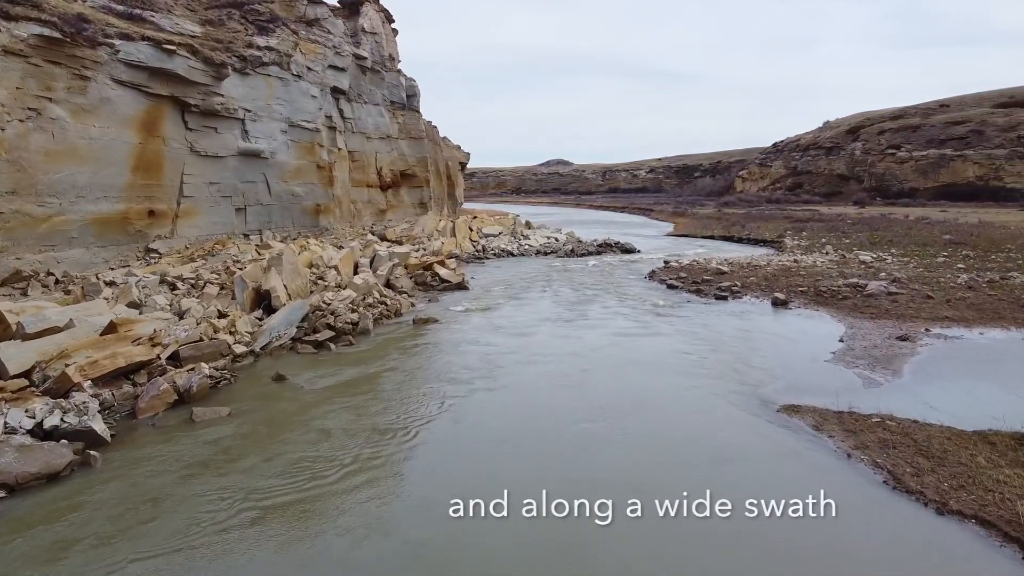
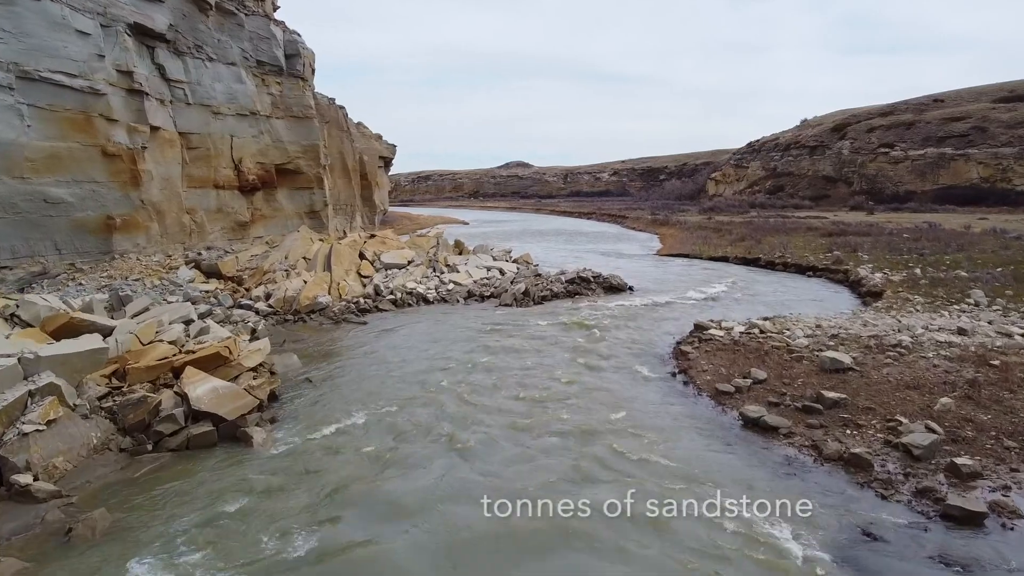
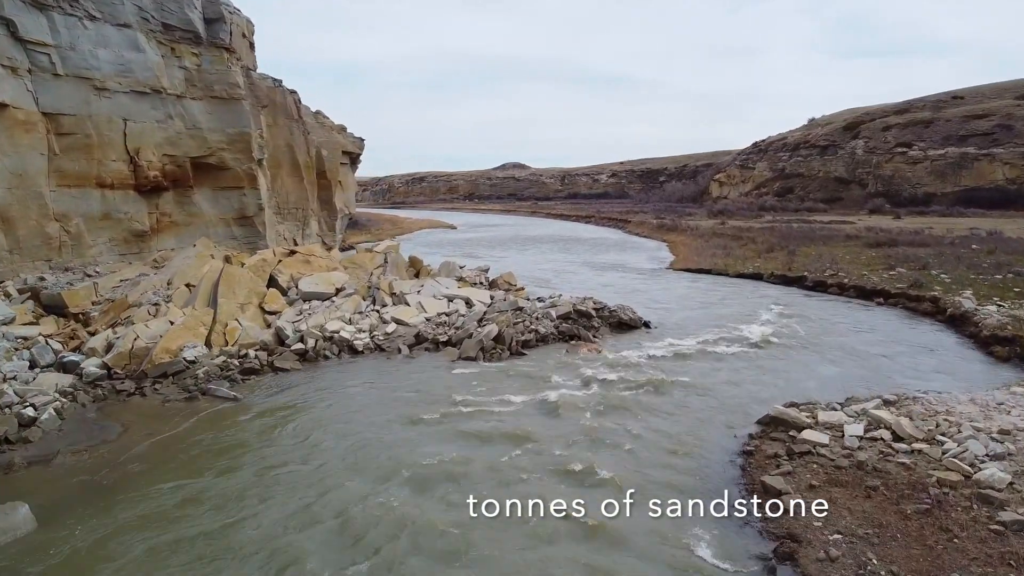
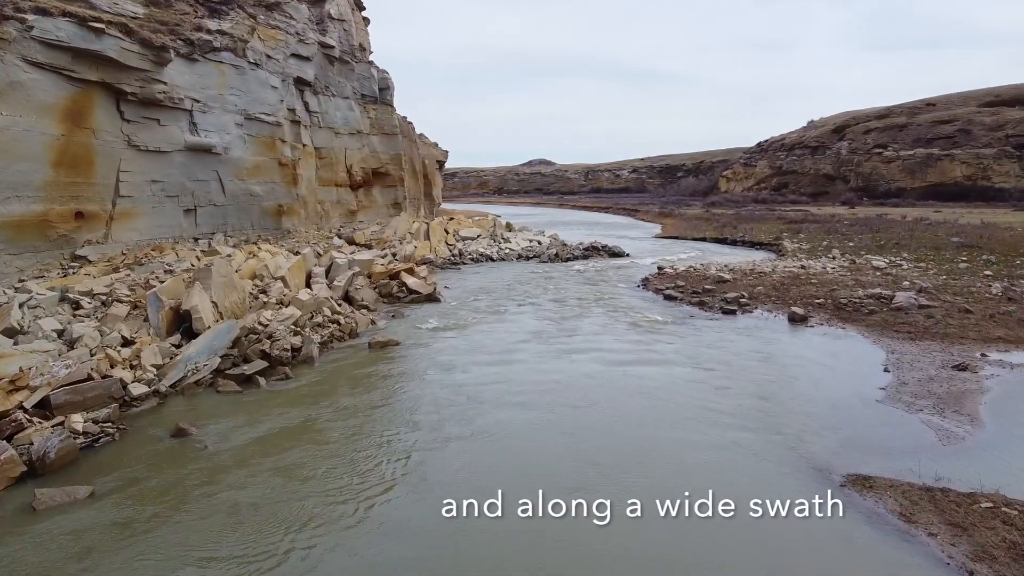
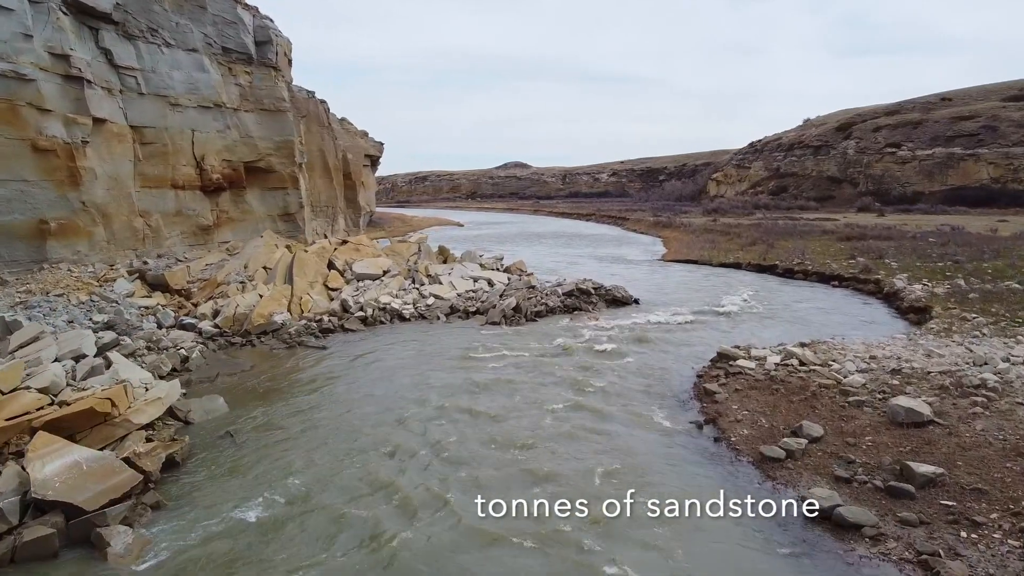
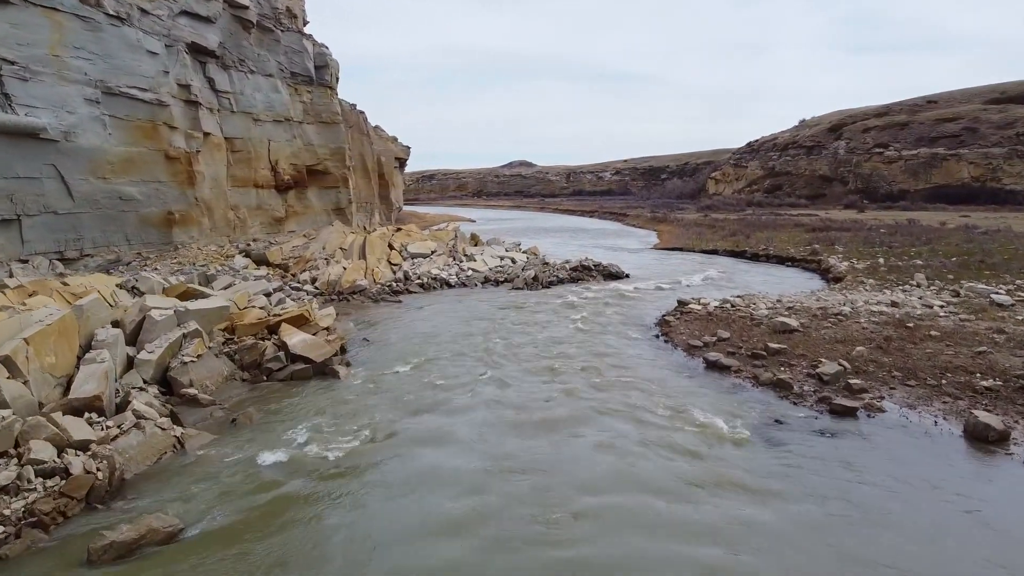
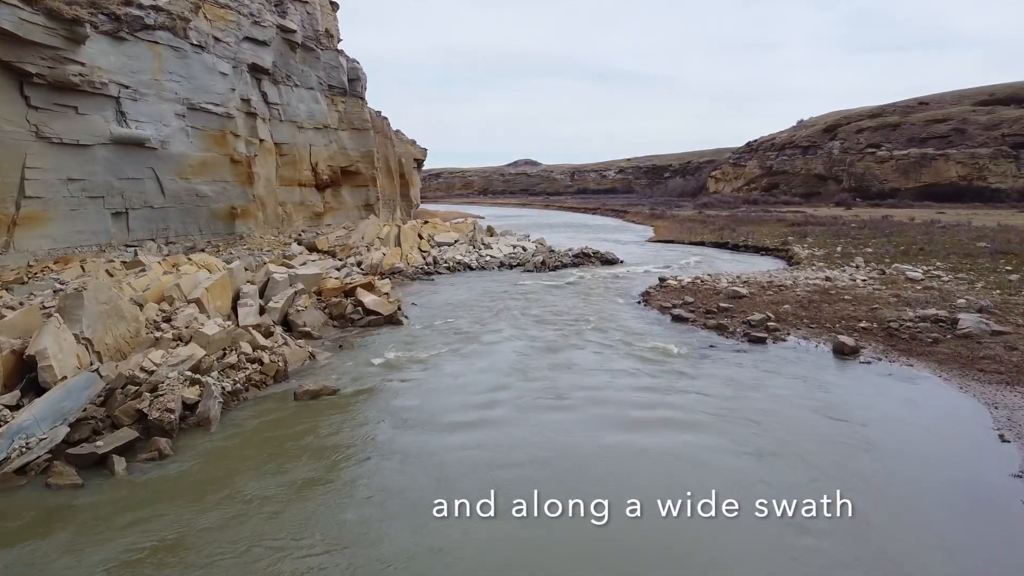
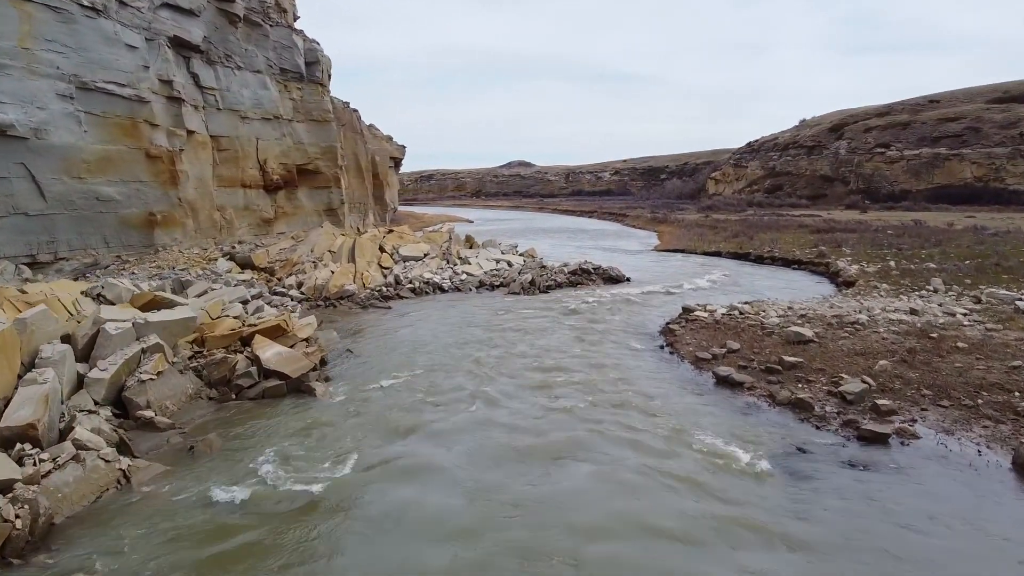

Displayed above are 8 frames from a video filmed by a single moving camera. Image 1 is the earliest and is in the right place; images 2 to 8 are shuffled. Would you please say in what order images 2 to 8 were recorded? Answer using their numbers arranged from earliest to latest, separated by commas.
4, 7, 6, 8, 2, 5, 3
